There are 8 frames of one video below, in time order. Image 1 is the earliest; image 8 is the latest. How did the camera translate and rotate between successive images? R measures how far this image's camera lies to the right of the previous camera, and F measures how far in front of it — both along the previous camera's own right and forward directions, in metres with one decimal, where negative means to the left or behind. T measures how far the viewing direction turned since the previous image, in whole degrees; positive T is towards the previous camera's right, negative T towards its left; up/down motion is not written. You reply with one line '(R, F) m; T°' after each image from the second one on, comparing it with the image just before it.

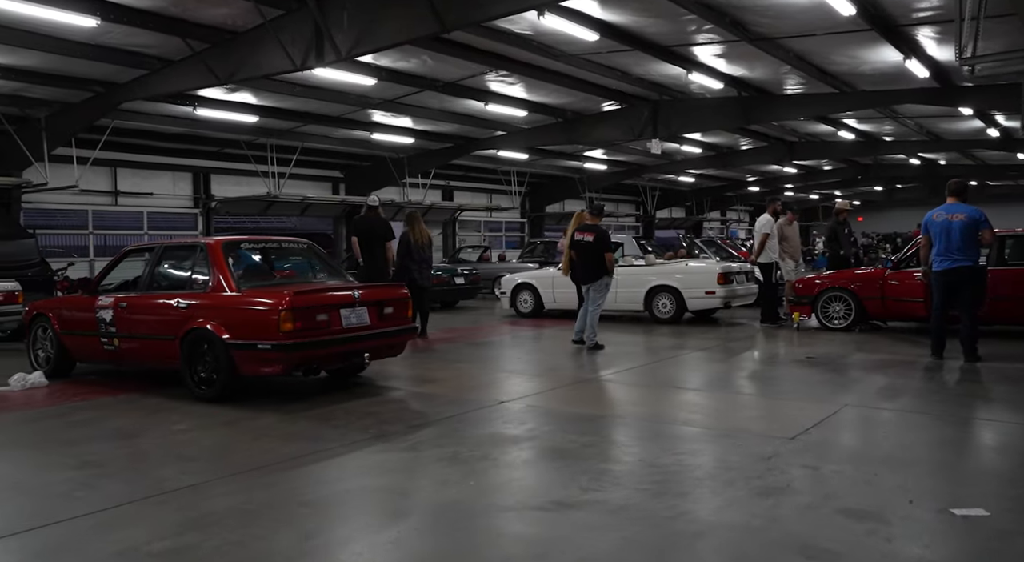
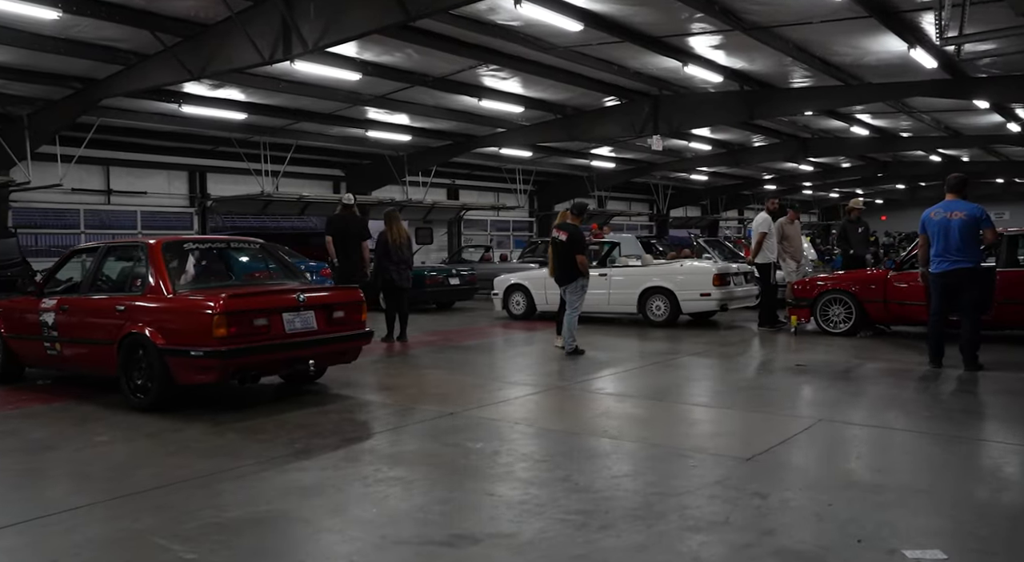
(+0.5, +0.5) m; -2°
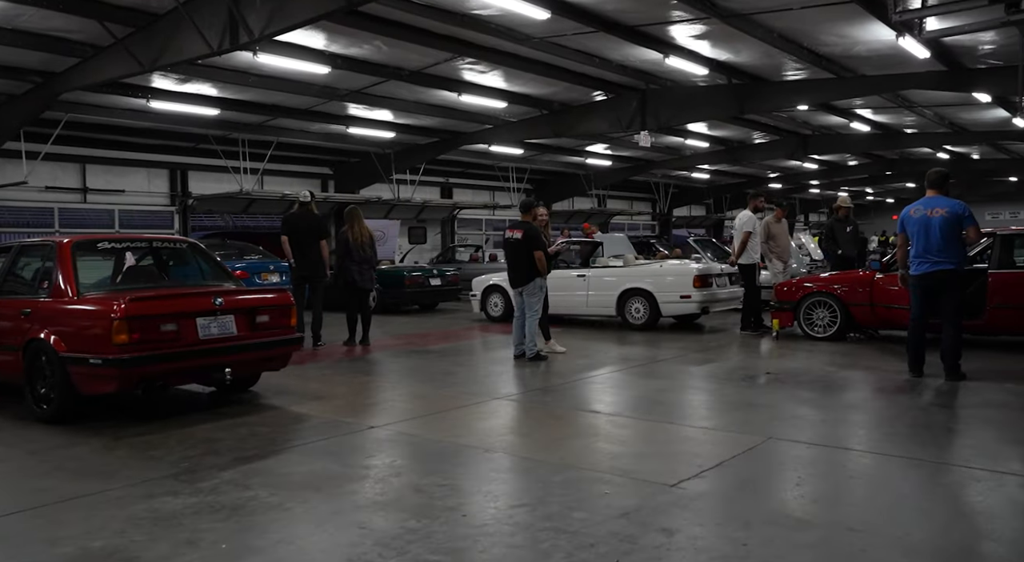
(+0.6, +0.5) m; -1°
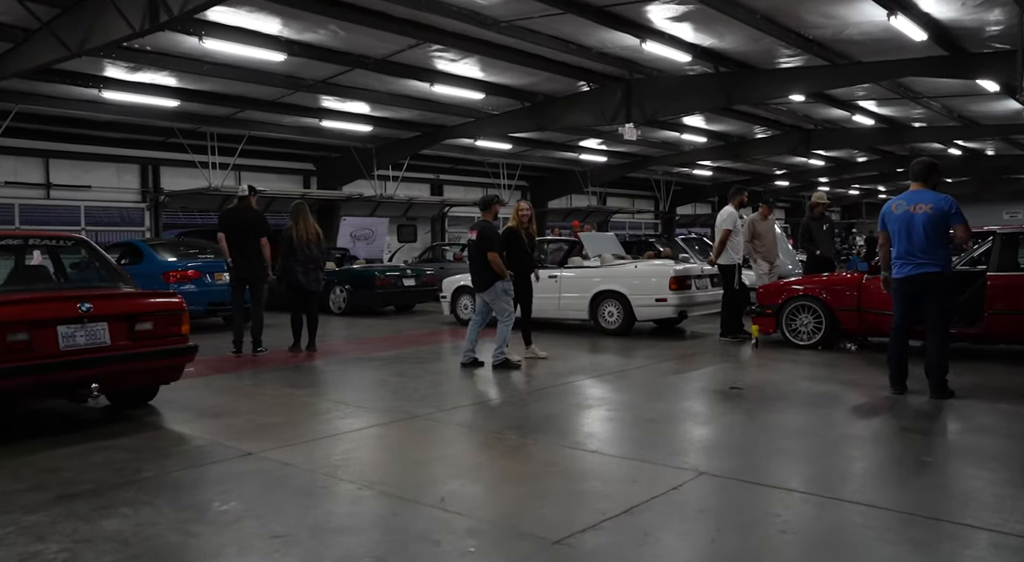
(+0.7, +0.8) m; -1°
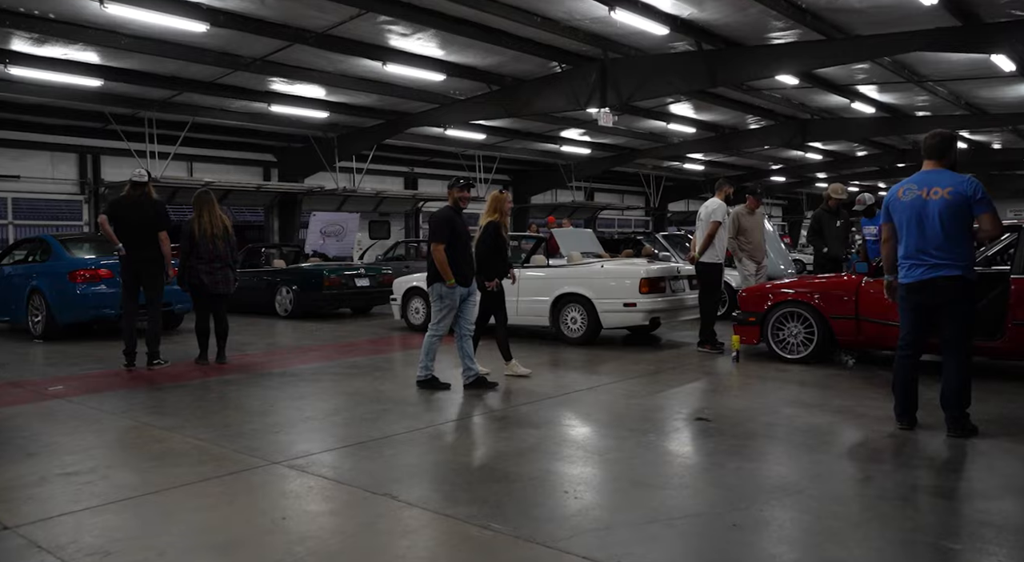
(+0.6, +1.4) m; 0°
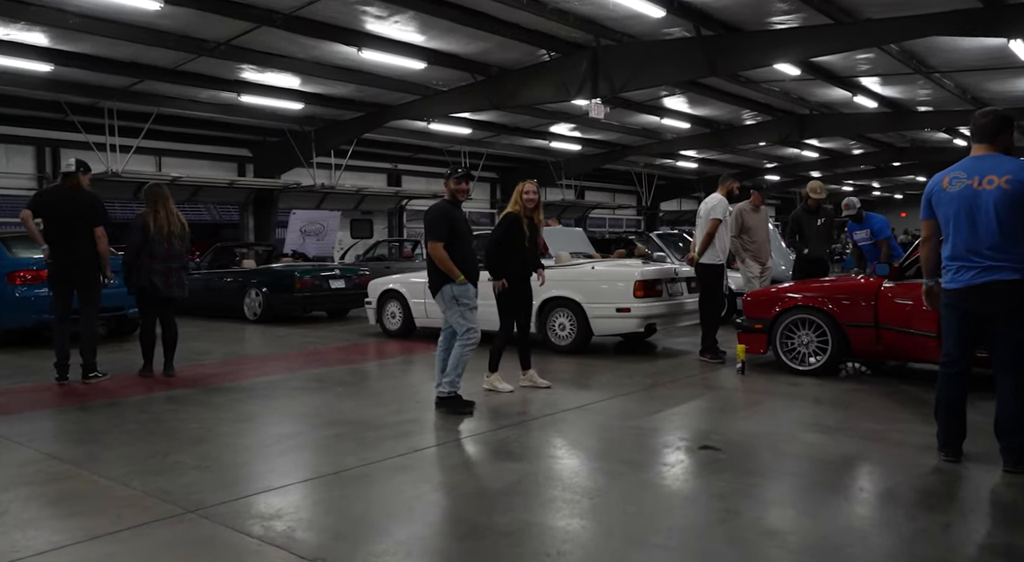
(+0.1, +0.8) m; +1°
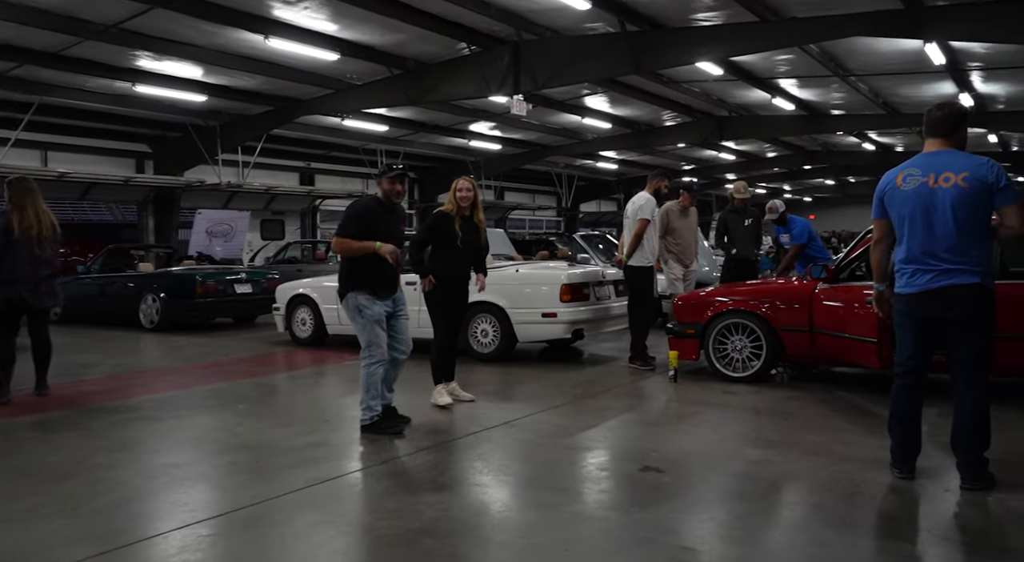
(0.0, +0.5) m; +6°
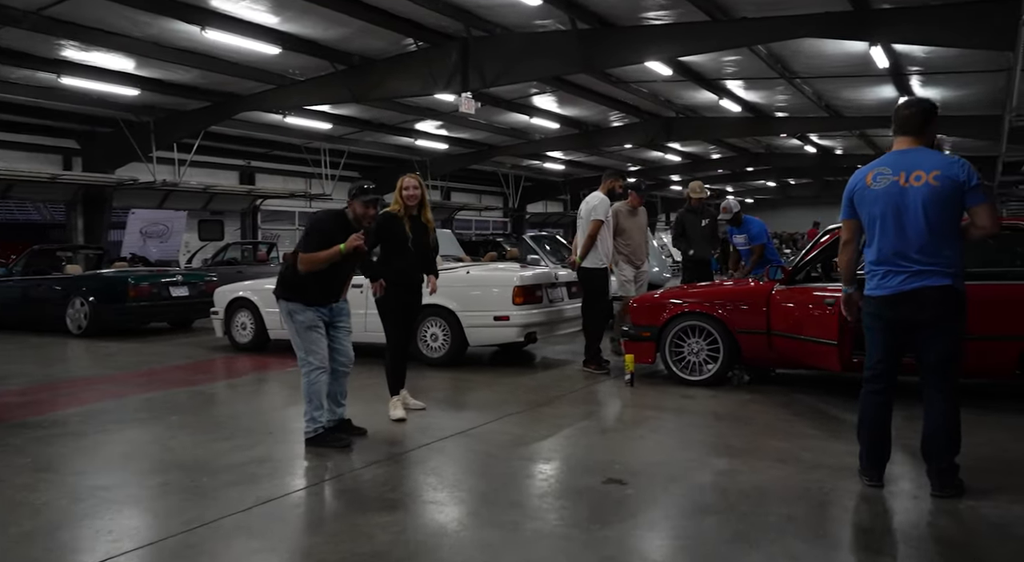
(-0.1, +0.2) m; +4°
